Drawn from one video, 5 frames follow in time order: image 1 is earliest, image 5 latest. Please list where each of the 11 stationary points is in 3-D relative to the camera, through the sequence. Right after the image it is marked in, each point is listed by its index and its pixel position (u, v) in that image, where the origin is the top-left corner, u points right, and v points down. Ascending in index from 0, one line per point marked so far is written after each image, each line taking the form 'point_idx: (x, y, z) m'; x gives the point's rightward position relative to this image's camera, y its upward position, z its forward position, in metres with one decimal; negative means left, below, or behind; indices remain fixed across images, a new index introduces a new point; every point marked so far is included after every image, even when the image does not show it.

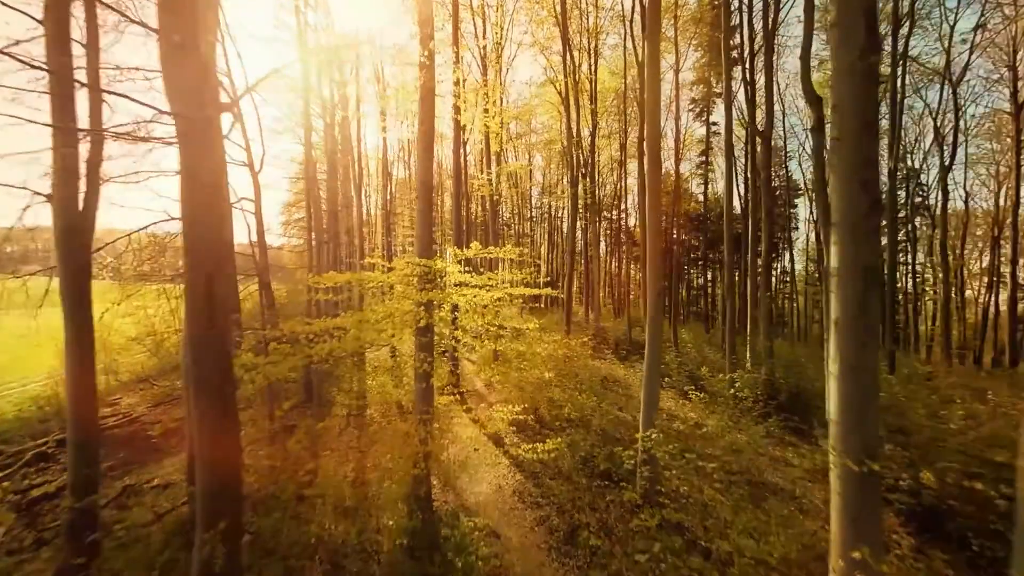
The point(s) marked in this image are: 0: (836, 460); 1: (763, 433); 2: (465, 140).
0: (+2.5, -1.3, +3.3) m
1: (+5.4, -3.2, +9.0) m
2: (-2.2, +7.0, +19.7) m
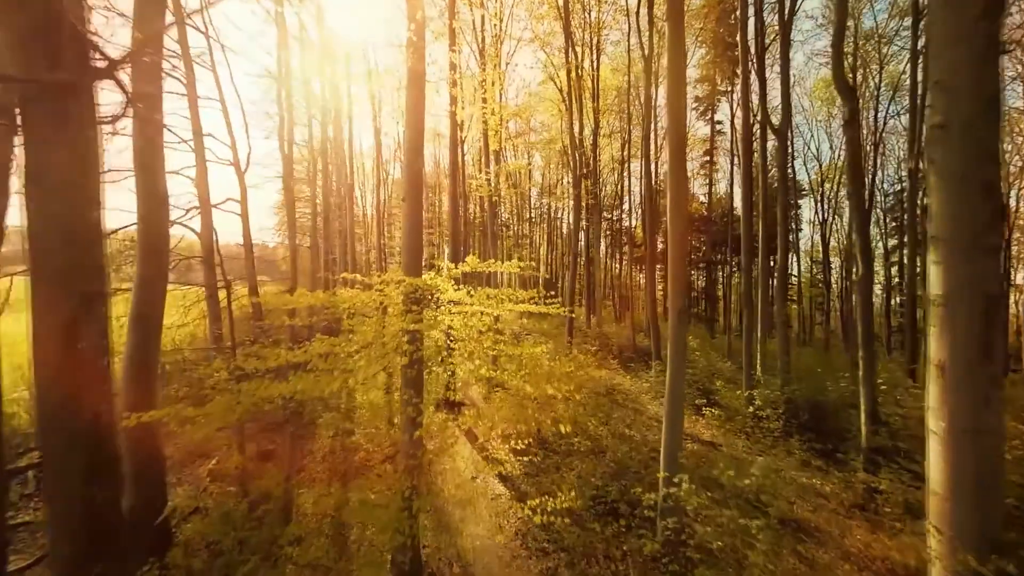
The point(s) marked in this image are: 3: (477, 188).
0: (+2.5, -1.5, +2.5) m
1: (+5.4, -3.4, +8.2) m
2: (-2.2, +6.8, +18.9) m
3: (-1.6, +4.6, +19.5) m
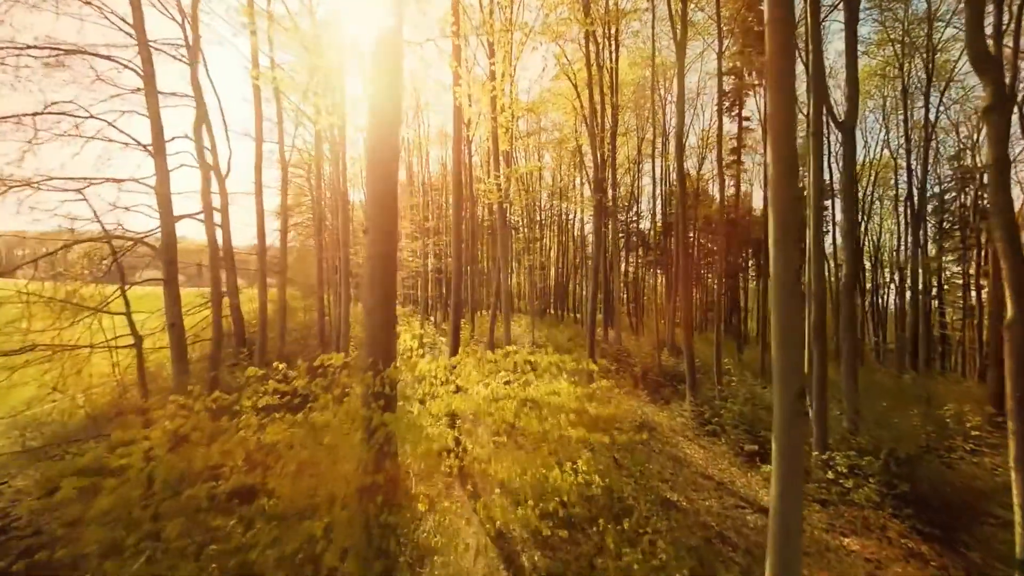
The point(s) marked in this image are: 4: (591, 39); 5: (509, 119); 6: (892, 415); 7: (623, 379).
0: (+2.7, -2.1, +0.6) m
1: (+5.7, -3.9, +6.3) m
2: (-1.7, +6.1, +17.1) m
3: (-1.2, +4.0, +17.7) m
4: (+3.5, +11.1, +18.8) m
5: (-0.1, +6.3, +15.7) m
6: (+10.3, -3.5, +11.4) m
7: (+4.2, -3.4, +15.9) m
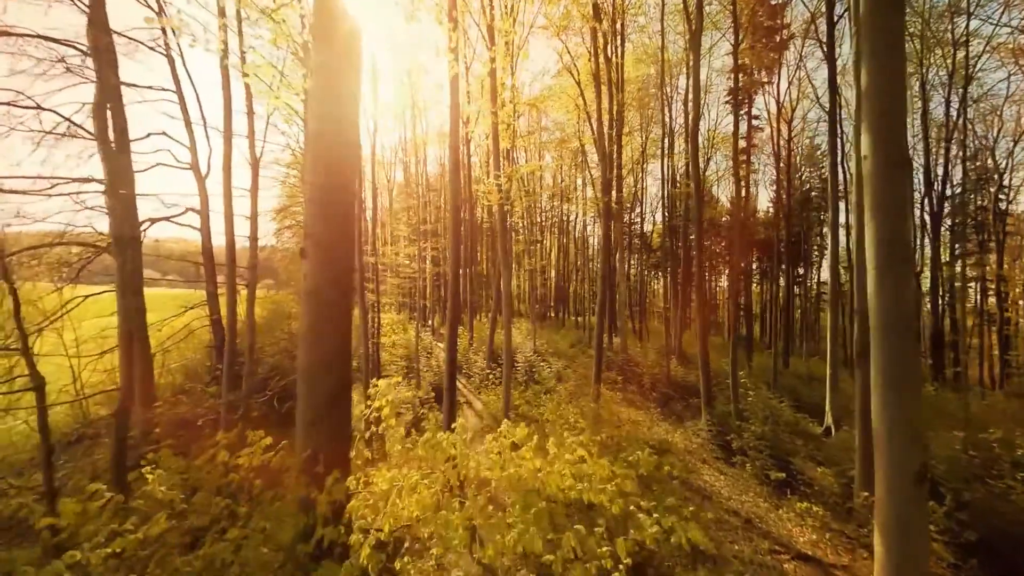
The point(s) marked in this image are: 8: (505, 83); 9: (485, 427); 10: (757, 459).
0: (+2.8, -2.3, -0.3) m
1: (+5.7, -4.2, +5.3) m
2: (-1.7, +5.9, +16.1) m
3: (-1.1, +3.7, +16.7) m
4: (+3.6, +10.9, +17.9) m
5: (-0.1, +6.0, +14.7) m
6: (+10.3, -3.8, +10.5) m
7: (+4.2, -3.7, +14.9) m
8: (-0.2, +6.9, +14.4) m
9: (-0.8, -4.1, +12.4) m
10: (+5.8, -4.0, +10.0) m
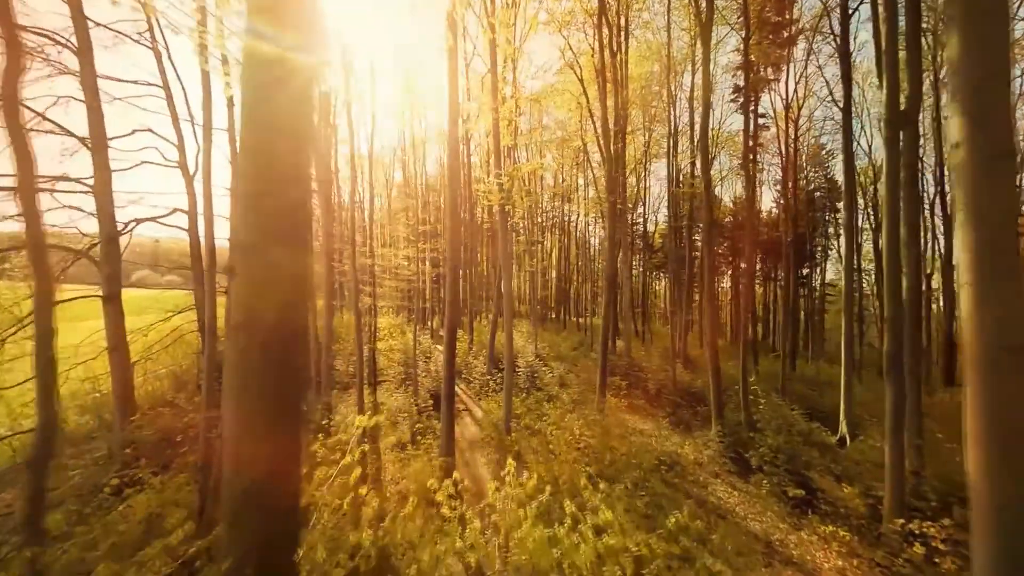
0: (+2.8, -2.4, -0.9) m
1: (+5.8, -4.3, +4.8) m
2: (-1.7, +5.8, +15.6) m
3: (-1.1, +3.6, +16.2) m
4: (+3.6, +10.7, +17.4) m
5: (0.0, +5.9, +14.2) m
6: (+10.4, -3.9, +9.9) m
7: (+4.2, -3.8, +14.4) m
8: (-0.2, +6.8, +13.8) m
9: (-0.7, -4.2, +11.9) m
10: (+5.8, -4.2, +9.5) m
